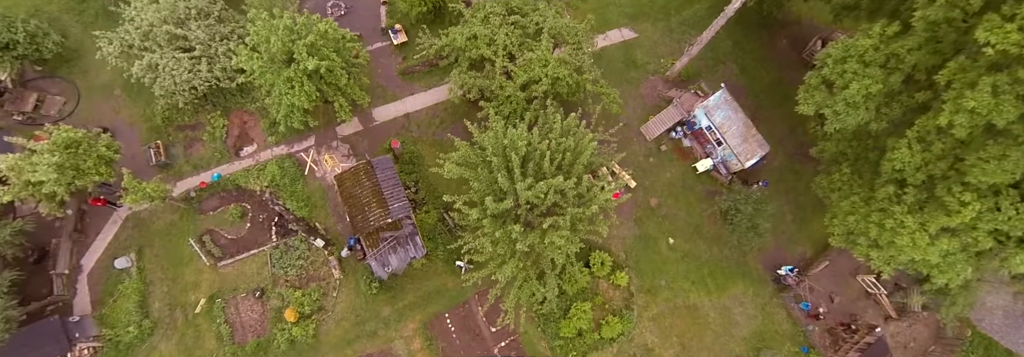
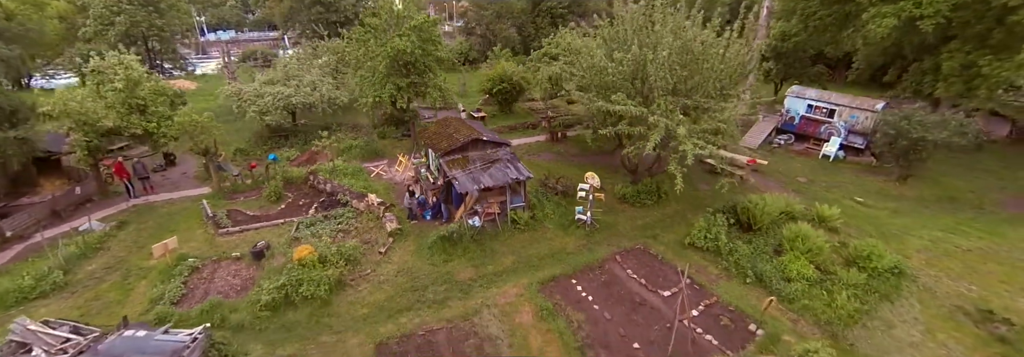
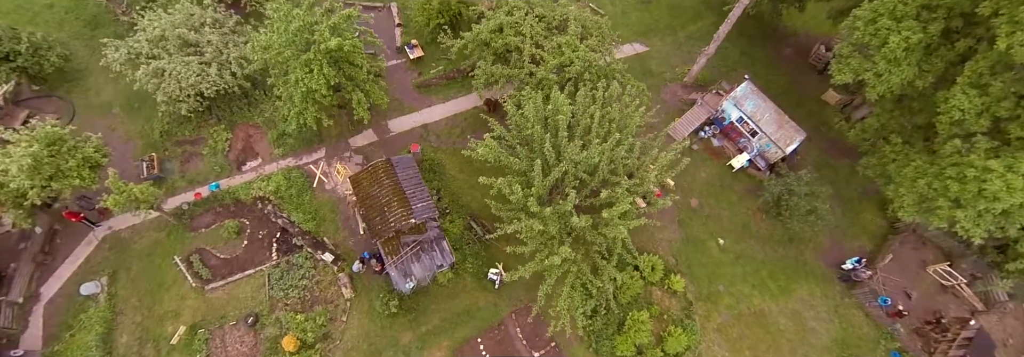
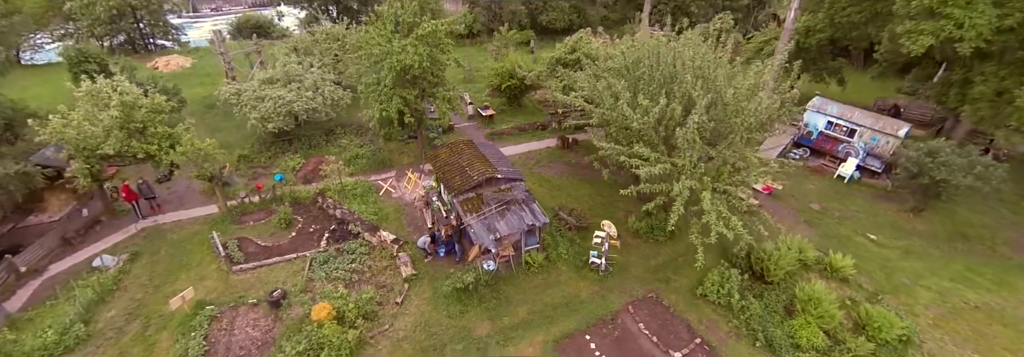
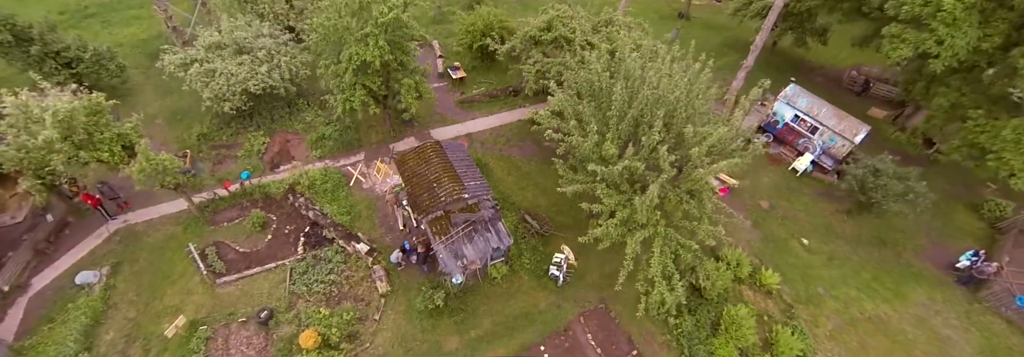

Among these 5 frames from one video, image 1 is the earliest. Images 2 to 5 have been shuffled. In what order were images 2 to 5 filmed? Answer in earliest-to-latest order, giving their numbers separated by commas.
3, 5, 4, 2
